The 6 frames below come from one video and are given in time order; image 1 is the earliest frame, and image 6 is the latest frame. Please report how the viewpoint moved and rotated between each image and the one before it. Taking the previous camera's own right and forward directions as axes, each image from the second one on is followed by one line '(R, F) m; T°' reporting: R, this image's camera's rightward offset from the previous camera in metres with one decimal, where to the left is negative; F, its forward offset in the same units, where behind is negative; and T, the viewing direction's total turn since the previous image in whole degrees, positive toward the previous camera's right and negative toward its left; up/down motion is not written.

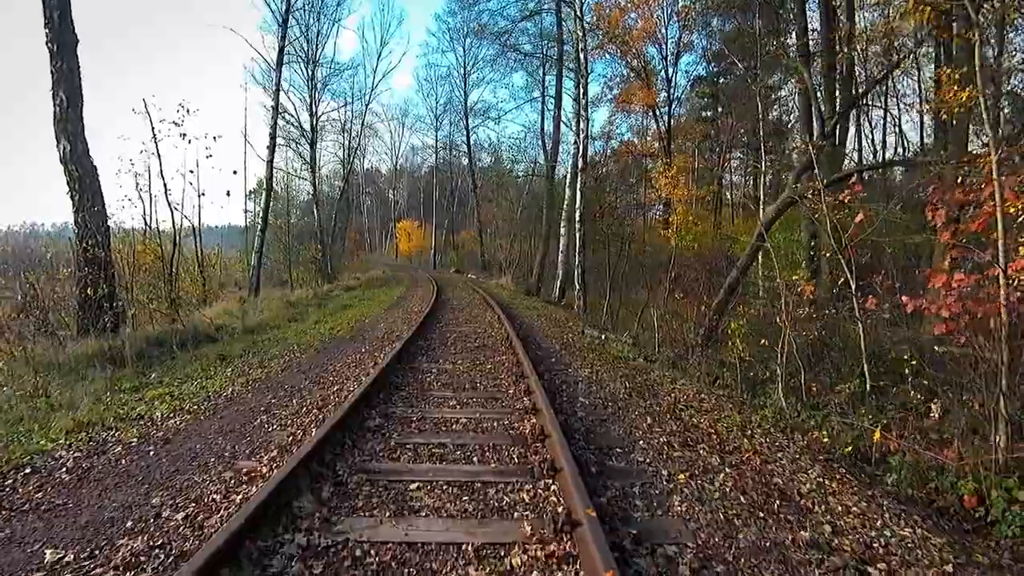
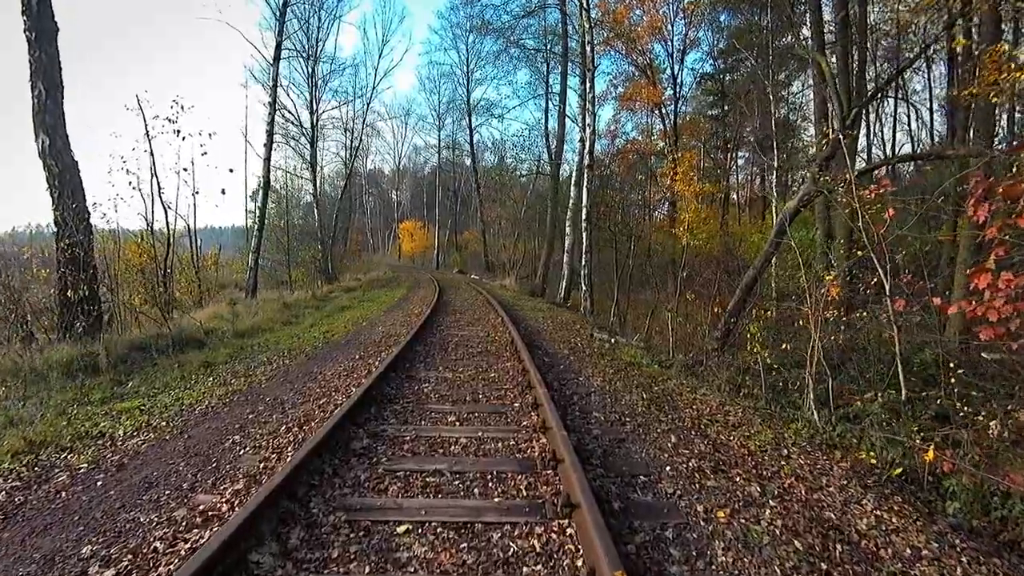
(0.0, +0.6) m; 0°
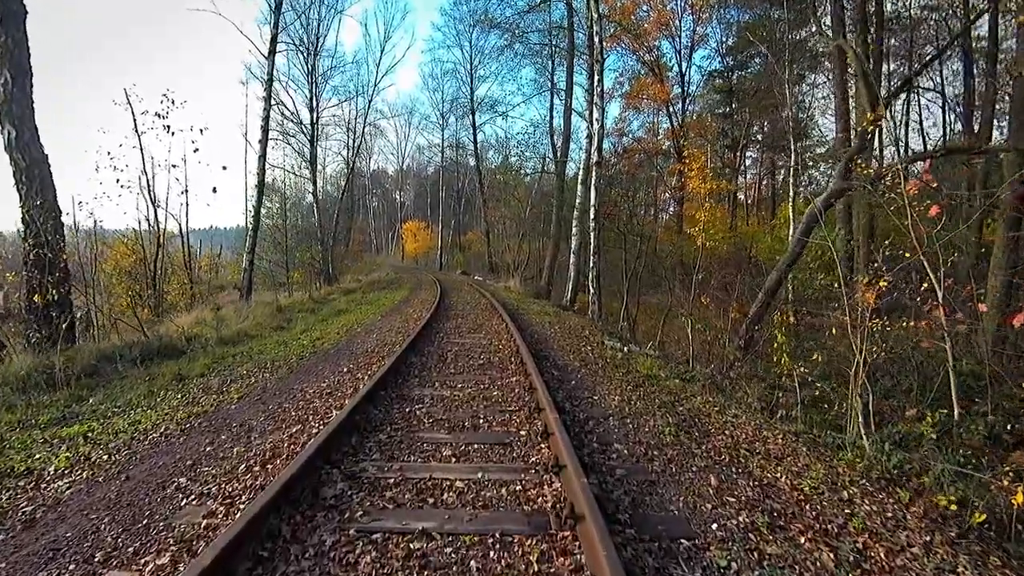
(0.0, +0.8) m; 0°
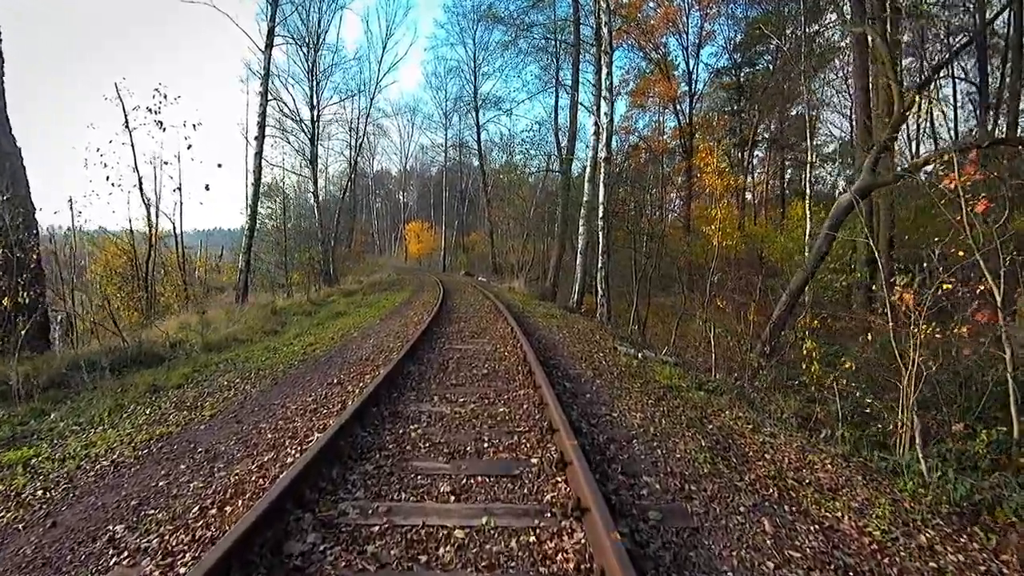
(0.0, +0.7) m; 0°
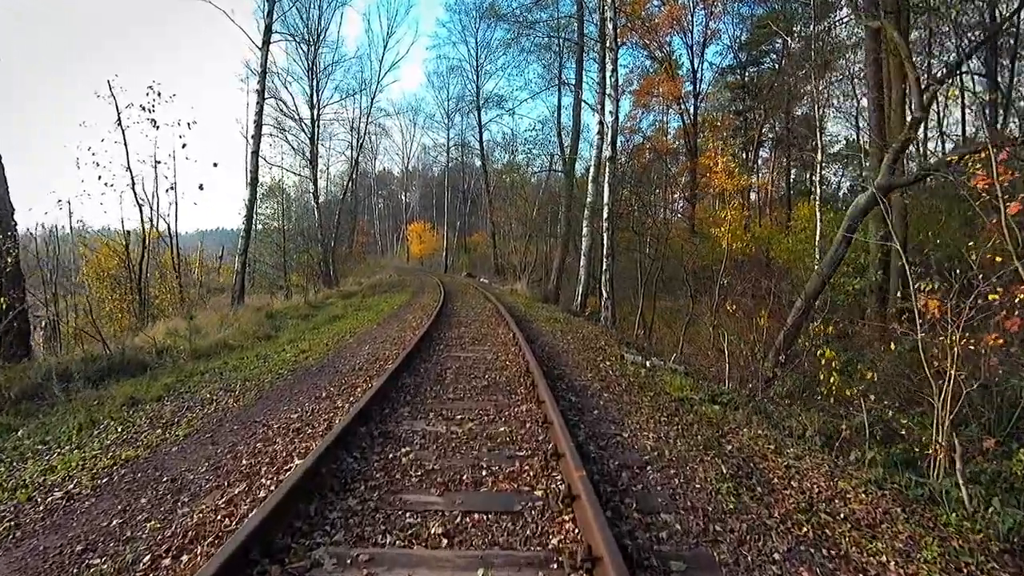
(0.0, +0.4) m; 0°
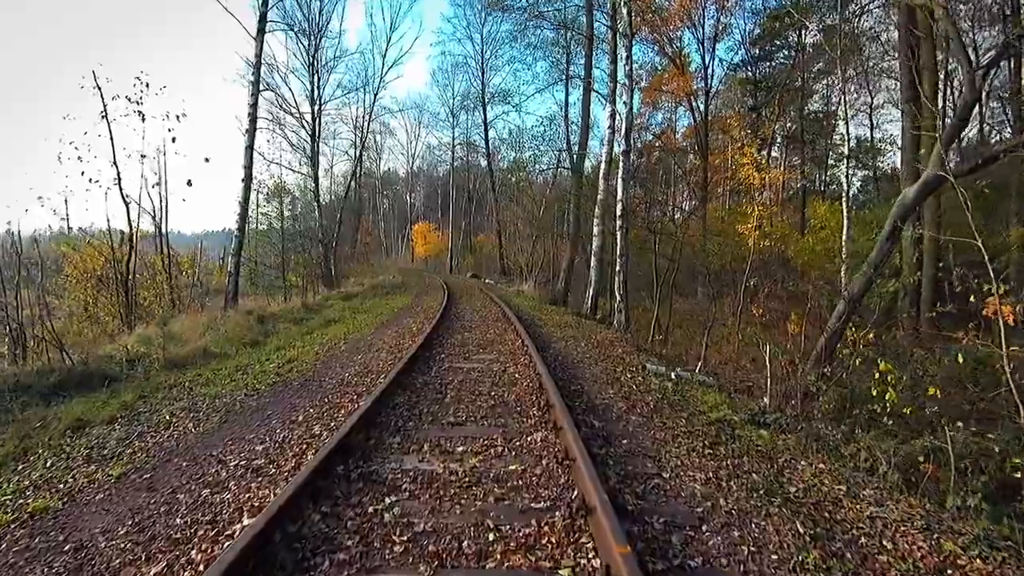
(0.0, +0.9) m; -1°
